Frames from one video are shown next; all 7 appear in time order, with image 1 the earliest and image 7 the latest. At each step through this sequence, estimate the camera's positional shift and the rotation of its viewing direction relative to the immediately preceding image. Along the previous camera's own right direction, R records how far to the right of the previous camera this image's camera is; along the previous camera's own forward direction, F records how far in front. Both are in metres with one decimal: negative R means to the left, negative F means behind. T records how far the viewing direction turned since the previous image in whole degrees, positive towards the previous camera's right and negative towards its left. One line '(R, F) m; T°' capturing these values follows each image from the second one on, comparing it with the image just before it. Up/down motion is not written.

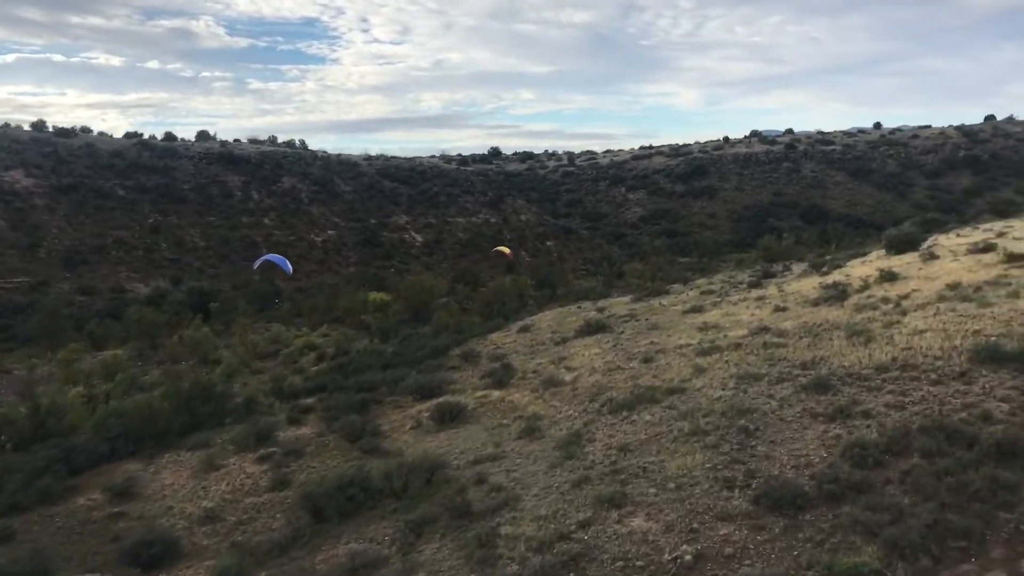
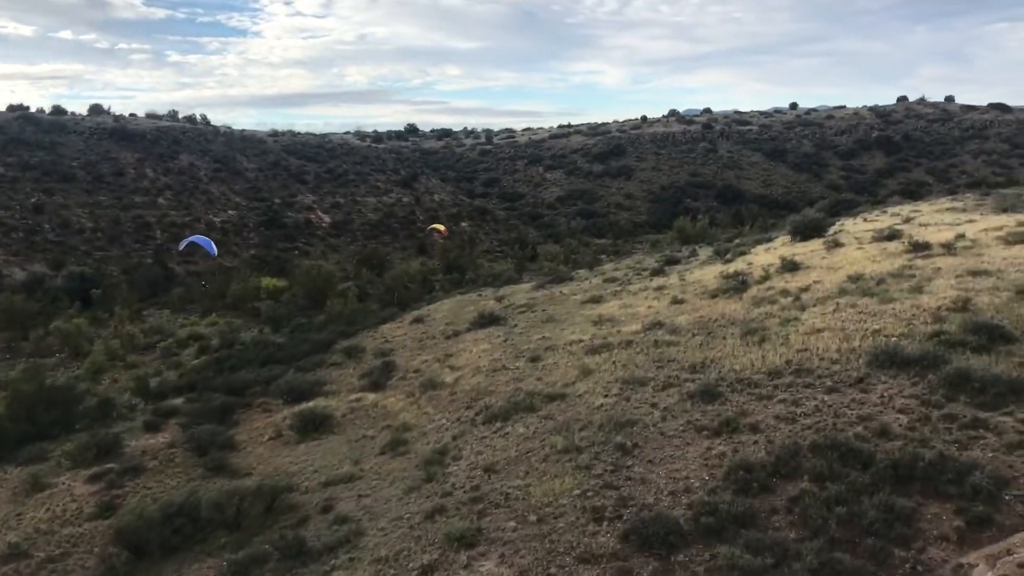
(+1.1, +1.8) m; +4°
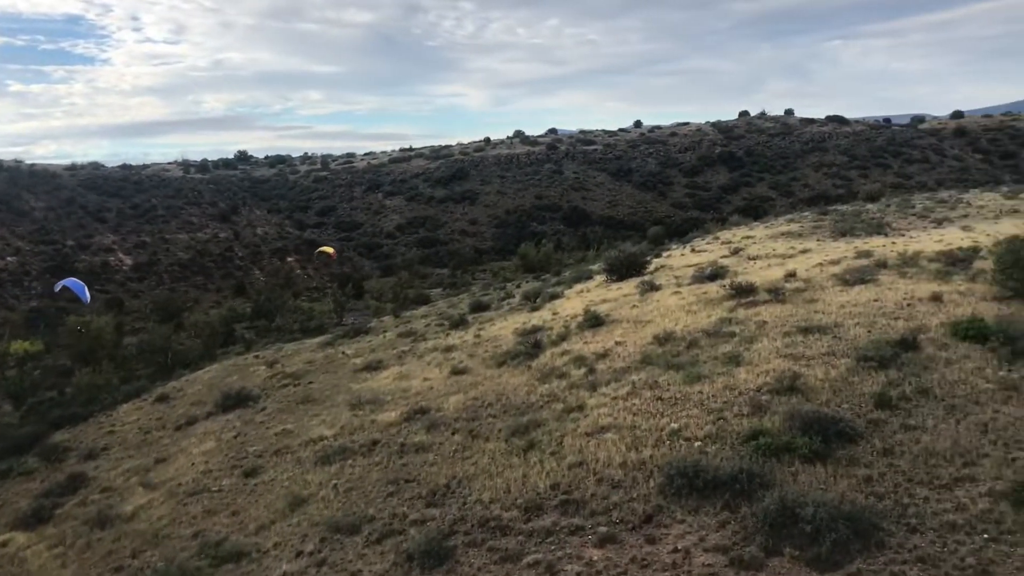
(+2.6, +4.6) m; +8°
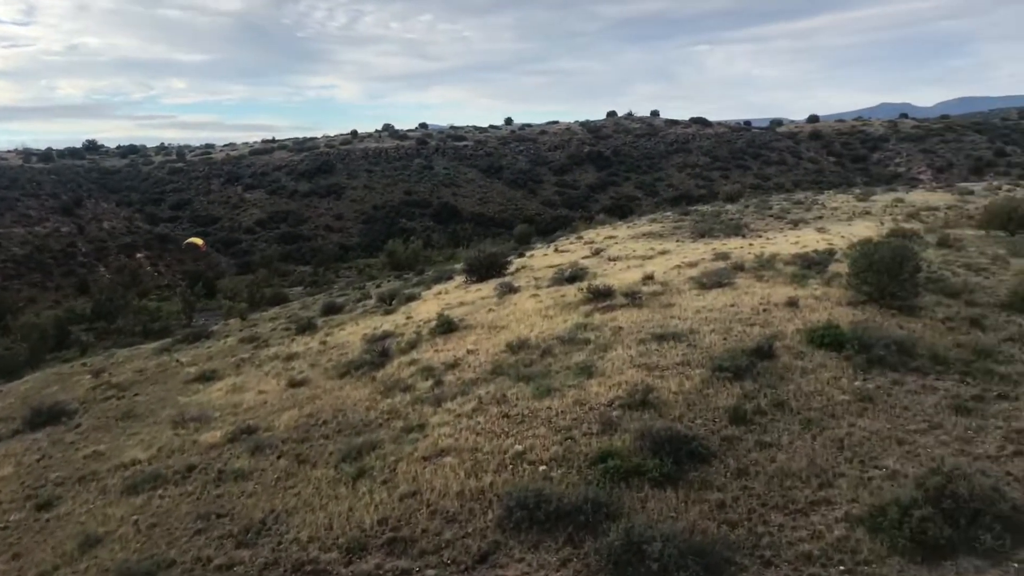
(+0.5, +1.1) m; +8°
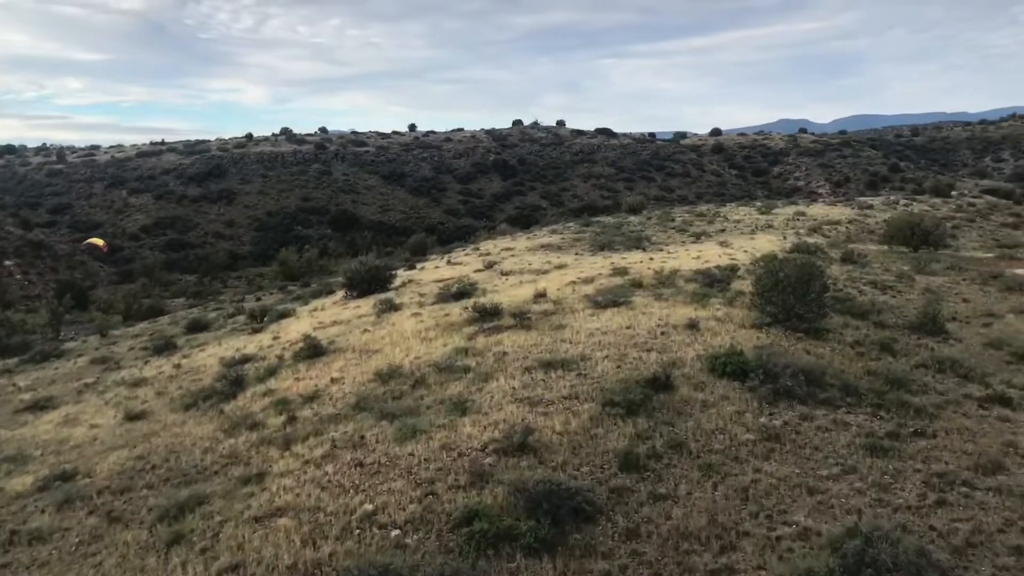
(+0.5, +1.7) m; +5°
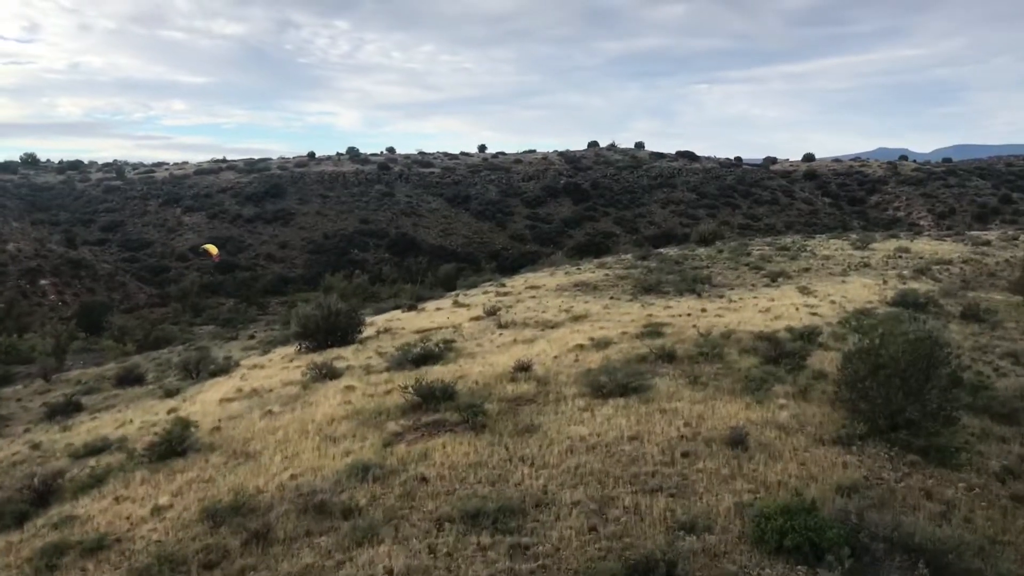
(+1.4, +5.3) m; -5°
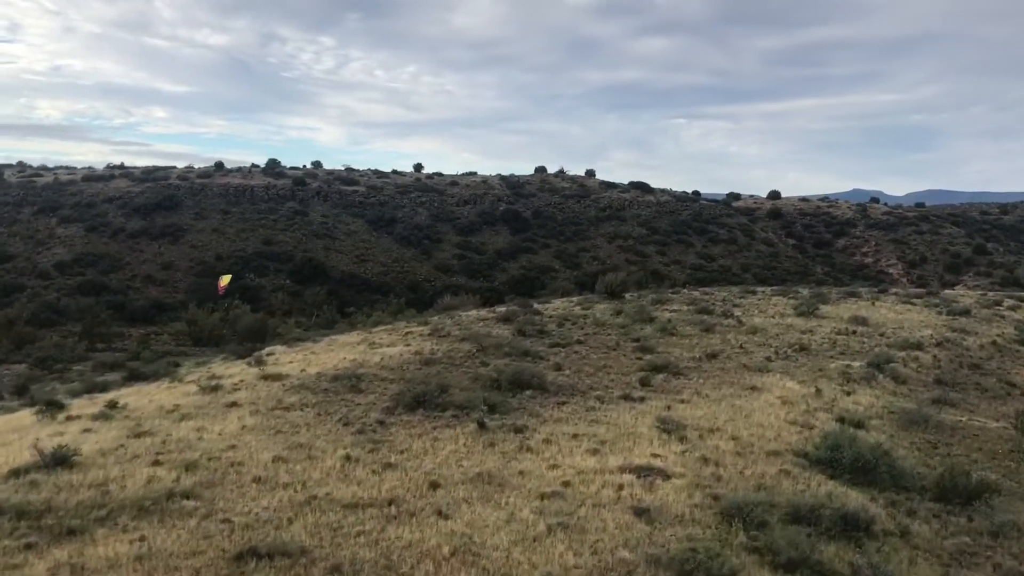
(+3.7, +8.1) m; +2°
